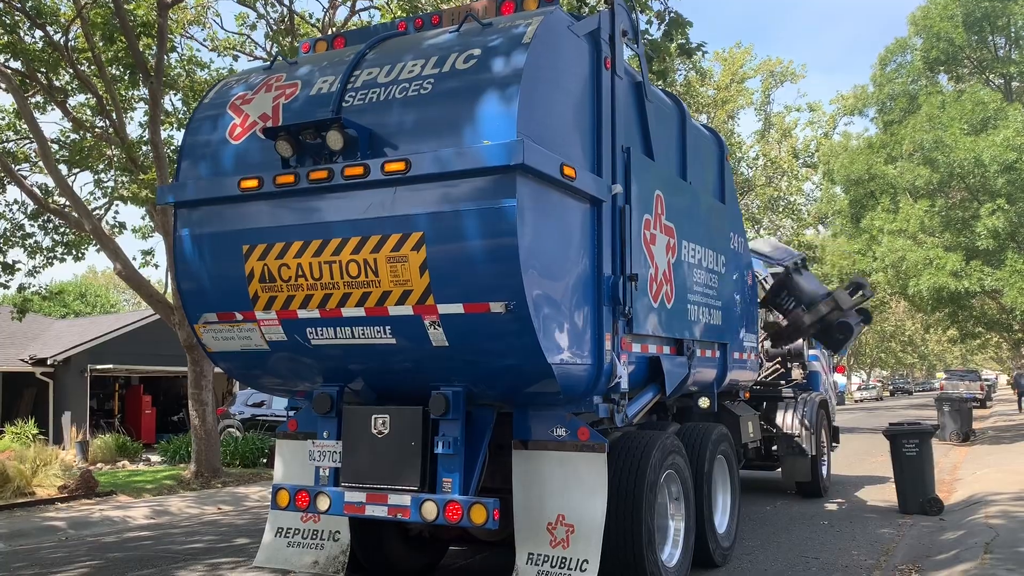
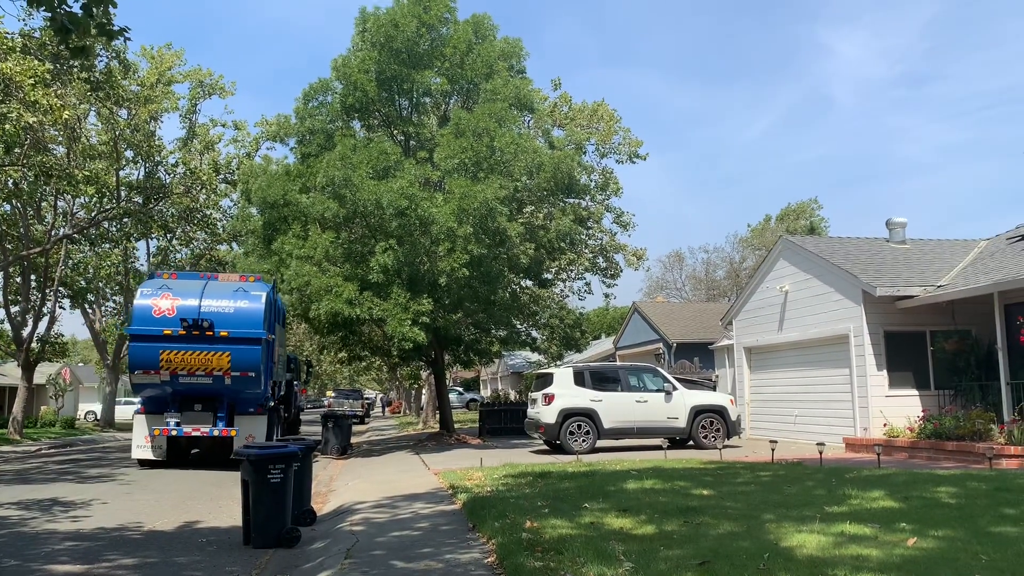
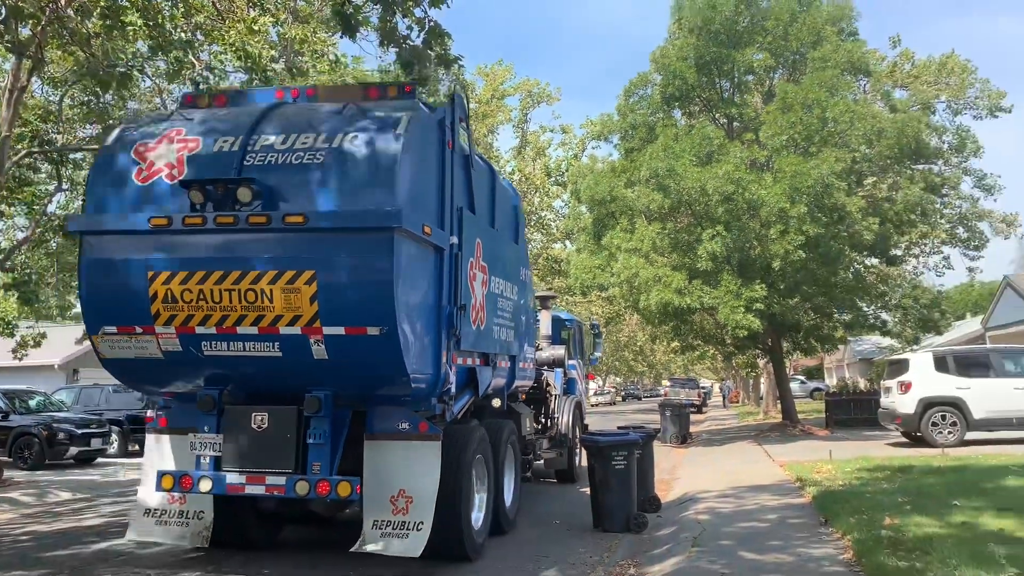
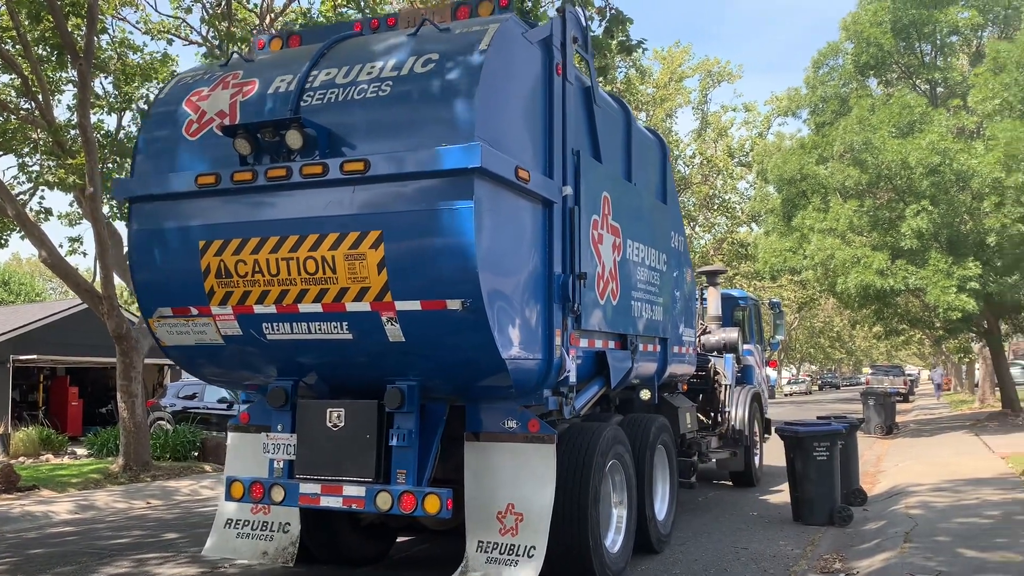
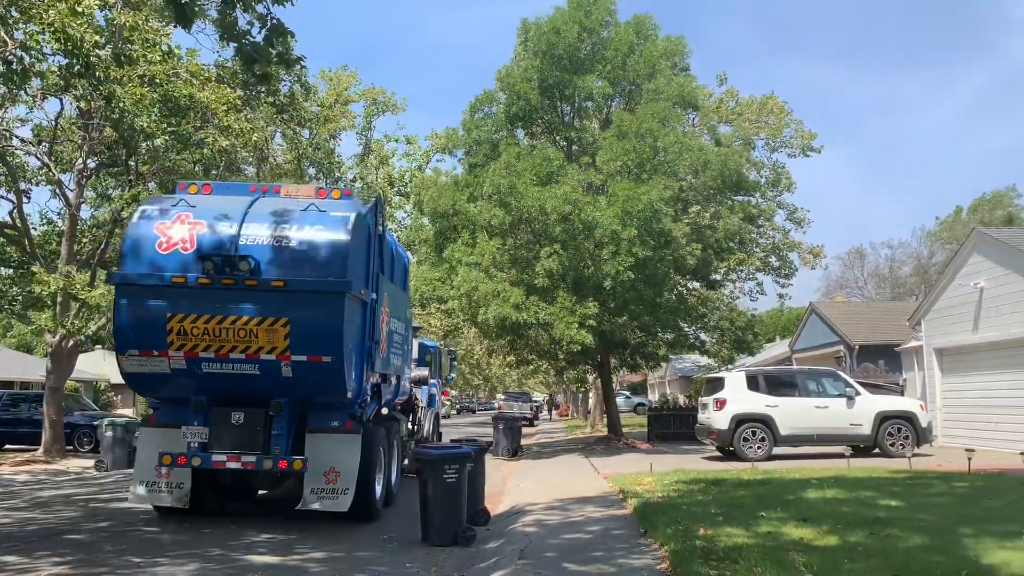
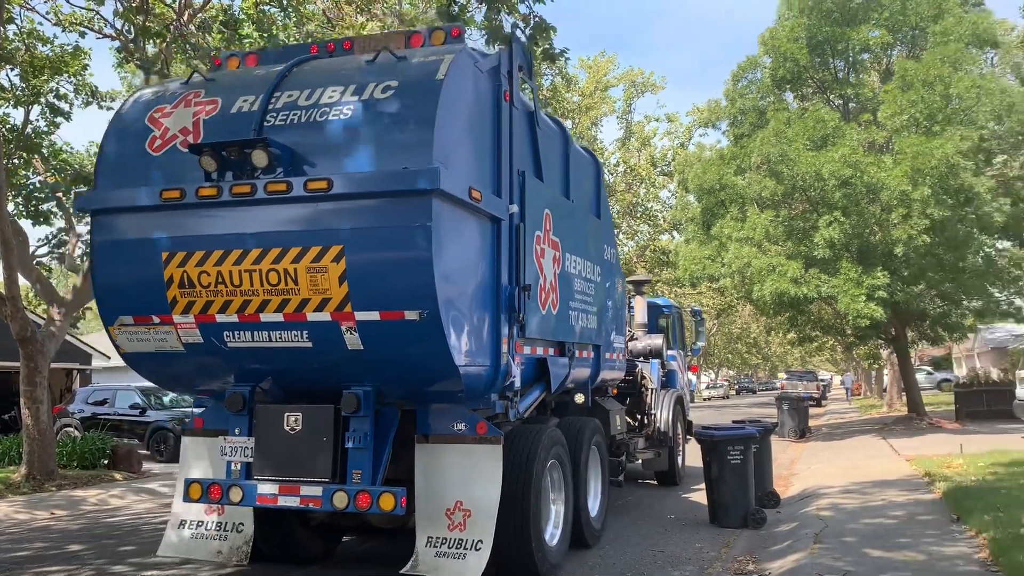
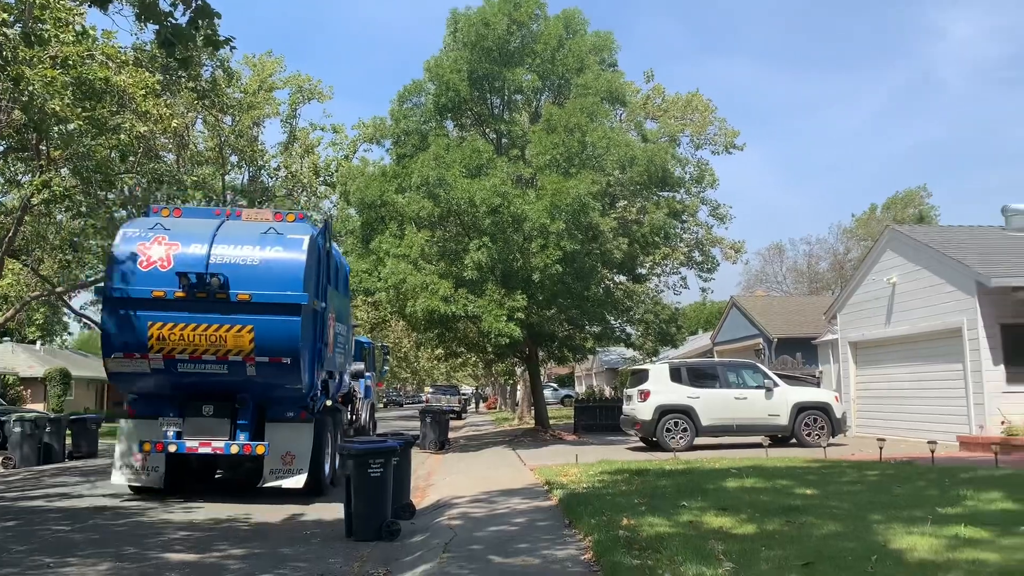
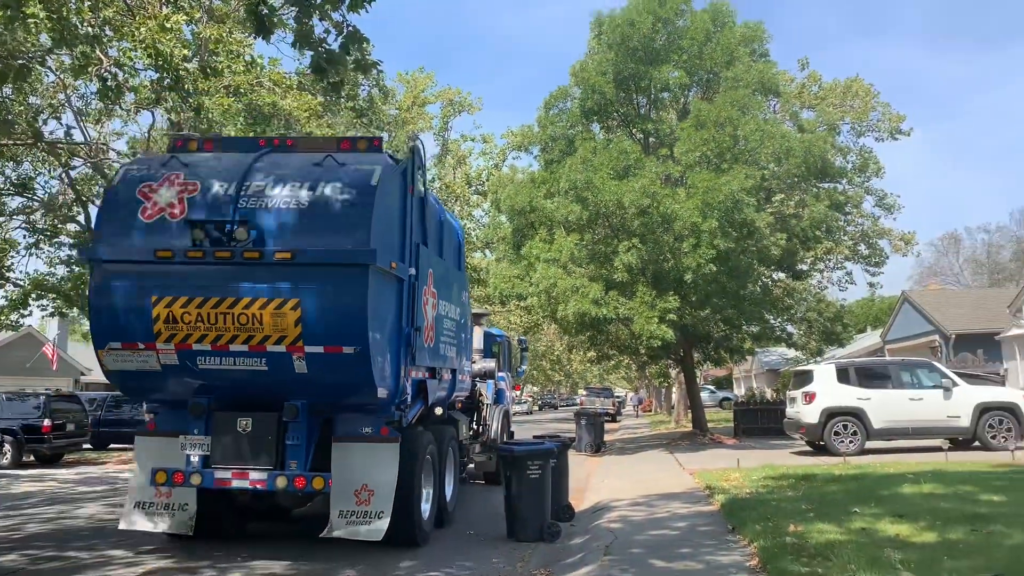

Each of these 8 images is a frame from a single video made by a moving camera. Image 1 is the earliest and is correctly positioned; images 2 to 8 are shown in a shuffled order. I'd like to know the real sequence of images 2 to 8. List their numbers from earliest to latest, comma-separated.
4, 6, 3, 8, 5, 7, 2
